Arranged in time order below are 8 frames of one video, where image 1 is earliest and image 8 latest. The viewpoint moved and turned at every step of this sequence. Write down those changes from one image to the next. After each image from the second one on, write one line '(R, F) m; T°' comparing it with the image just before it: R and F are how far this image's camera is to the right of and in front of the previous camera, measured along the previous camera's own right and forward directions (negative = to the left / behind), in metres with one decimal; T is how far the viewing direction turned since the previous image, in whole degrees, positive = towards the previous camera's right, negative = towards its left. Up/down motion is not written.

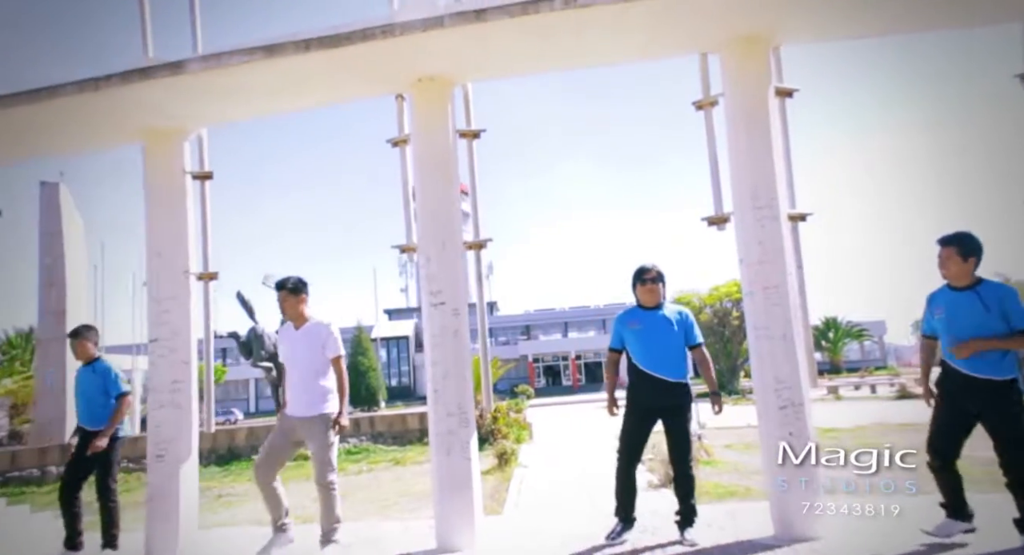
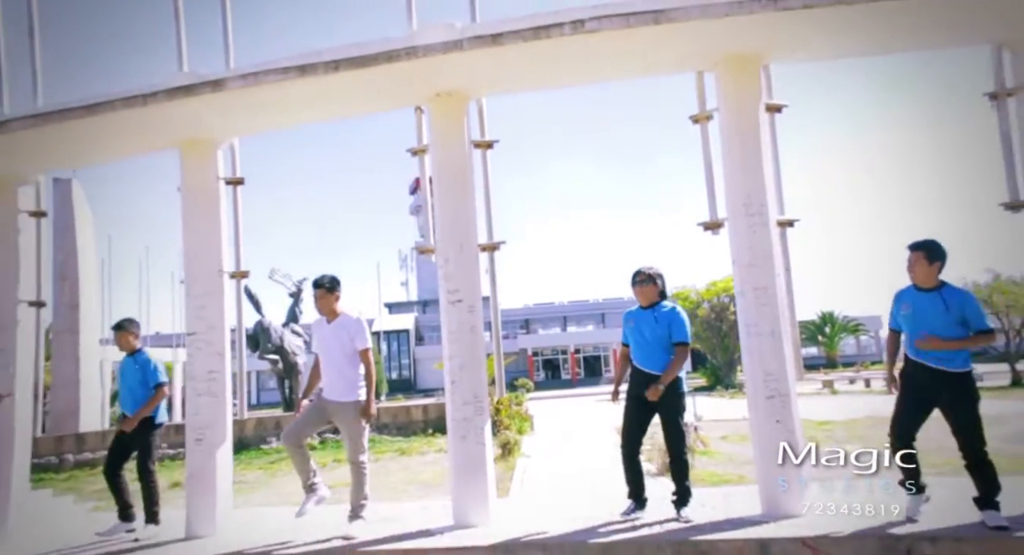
(-0.1, -0.4) m; 0°
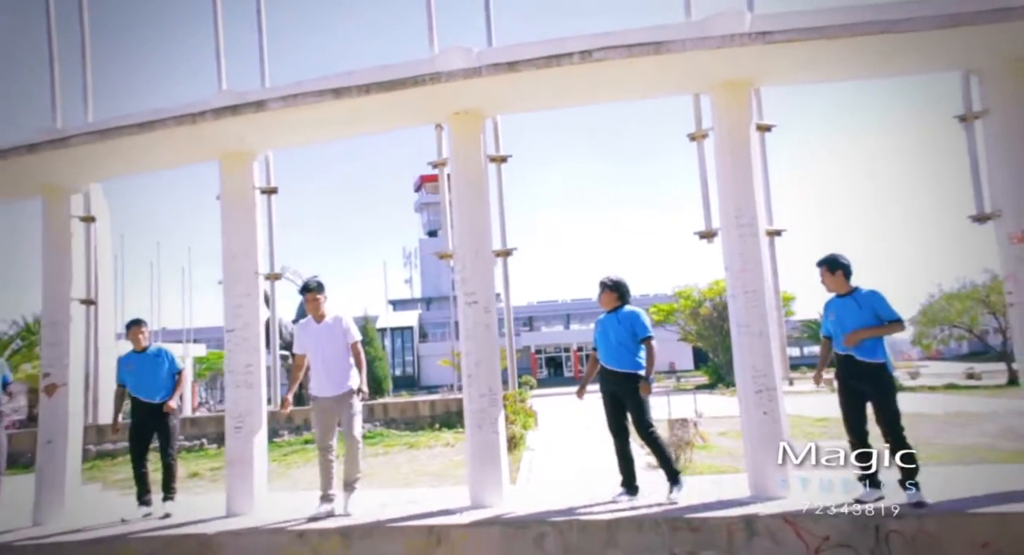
(-0.1, -0.5) m; 0°
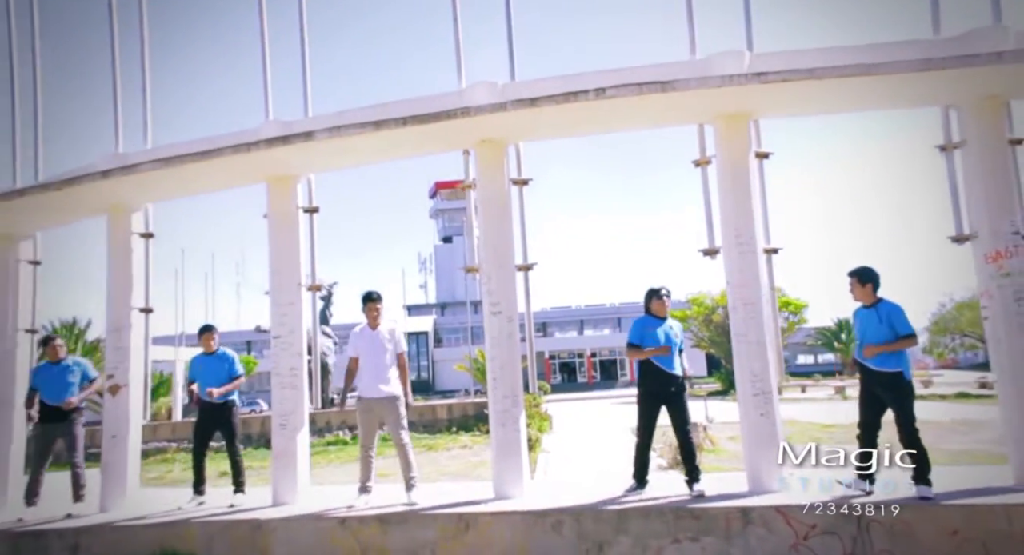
(-0.1, -0.6) m; -1°
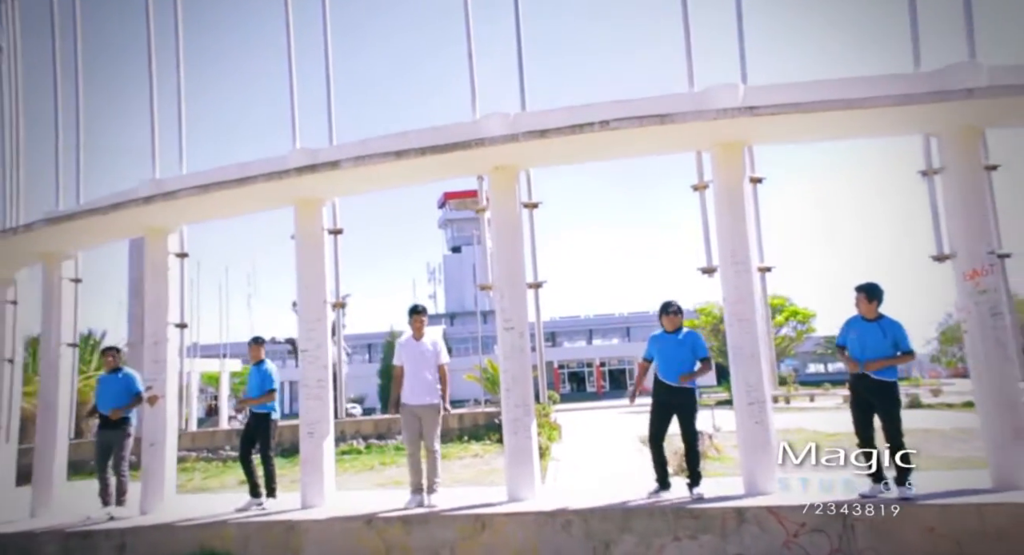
(0.0, -0.4) m; -1°
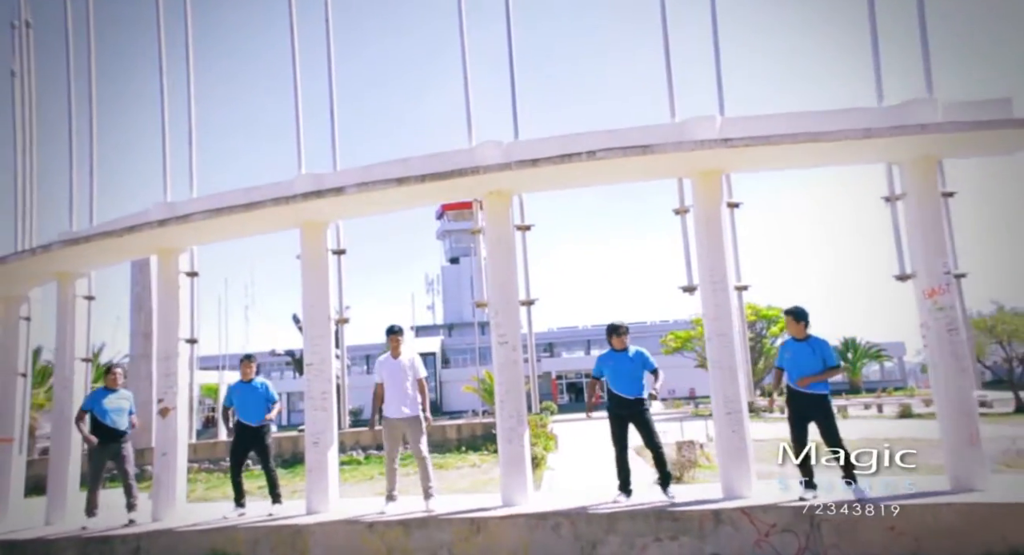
(0.0, -0.4) m; 0°
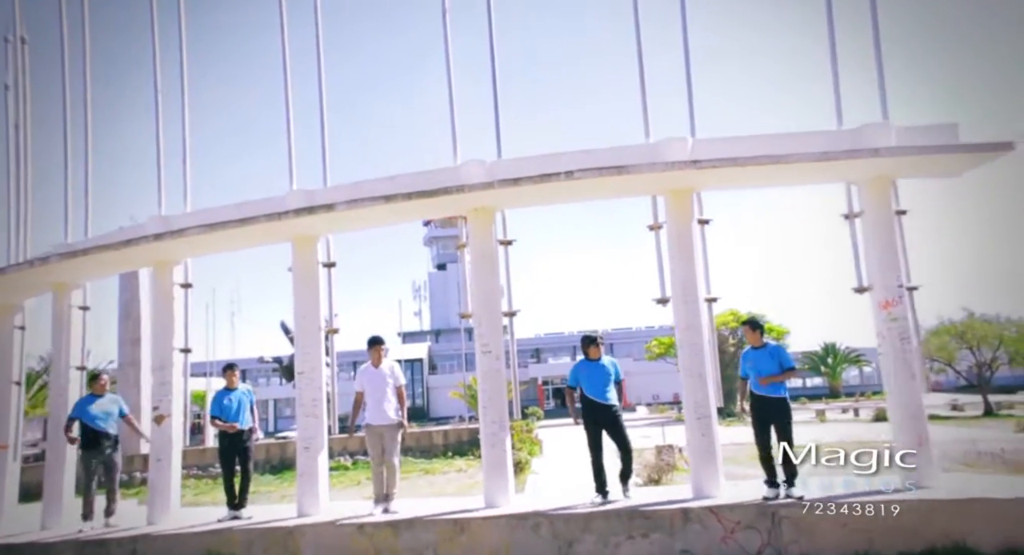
(0.0, -0.4) m; +1°
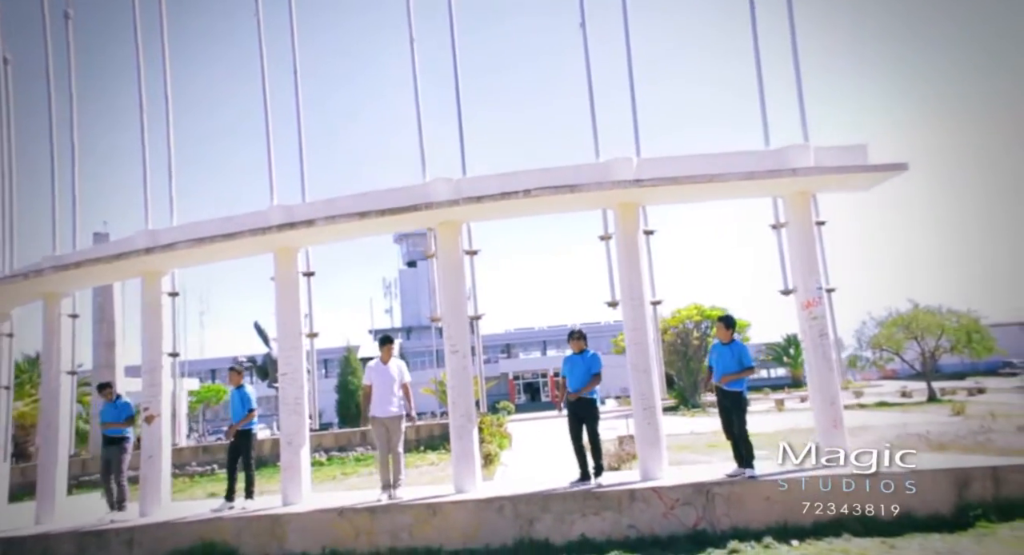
(+0.1, -0.7) m; +2°
